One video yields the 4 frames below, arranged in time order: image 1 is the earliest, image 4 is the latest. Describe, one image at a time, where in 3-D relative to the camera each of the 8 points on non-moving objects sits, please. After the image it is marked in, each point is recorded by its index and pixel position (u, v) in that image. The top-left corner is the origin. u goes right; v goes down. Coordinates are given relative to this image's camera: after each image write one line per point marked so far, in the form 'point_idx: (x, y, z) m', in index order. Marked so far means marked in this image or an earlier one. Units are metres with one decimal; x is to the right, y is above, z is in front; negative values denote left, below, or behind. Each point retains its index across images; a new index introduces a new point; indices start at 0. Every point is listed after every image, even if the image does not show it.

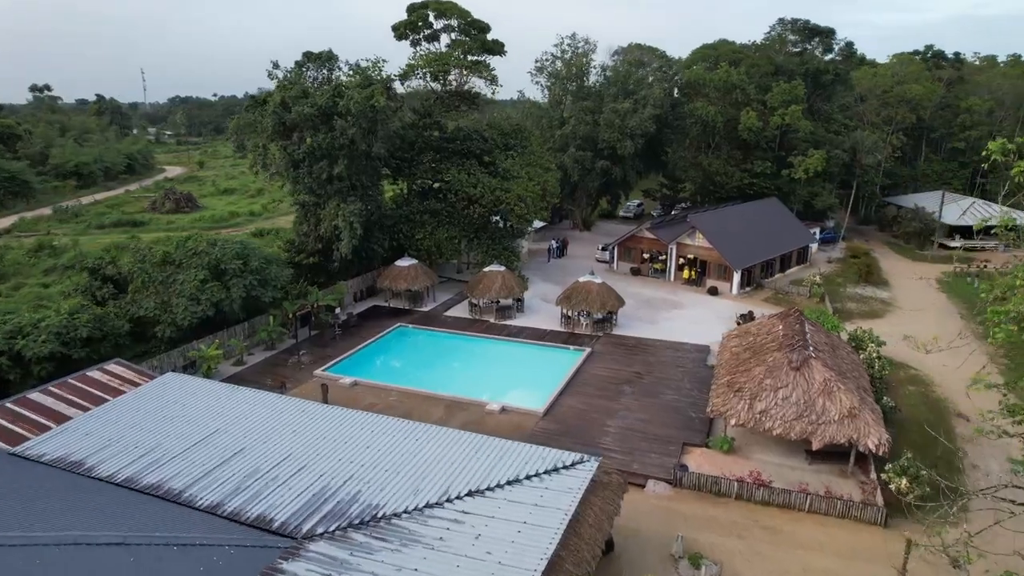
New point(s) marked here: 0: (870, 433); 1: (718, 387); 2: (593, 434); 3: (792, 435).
0: (+9.0, -3.6, +16.9) m
1: (+5.9, -2.8, +19.2) m
2: (+2.4, -4.3, +19.6) m
3: (+7.3, -3.8, +17.5) m
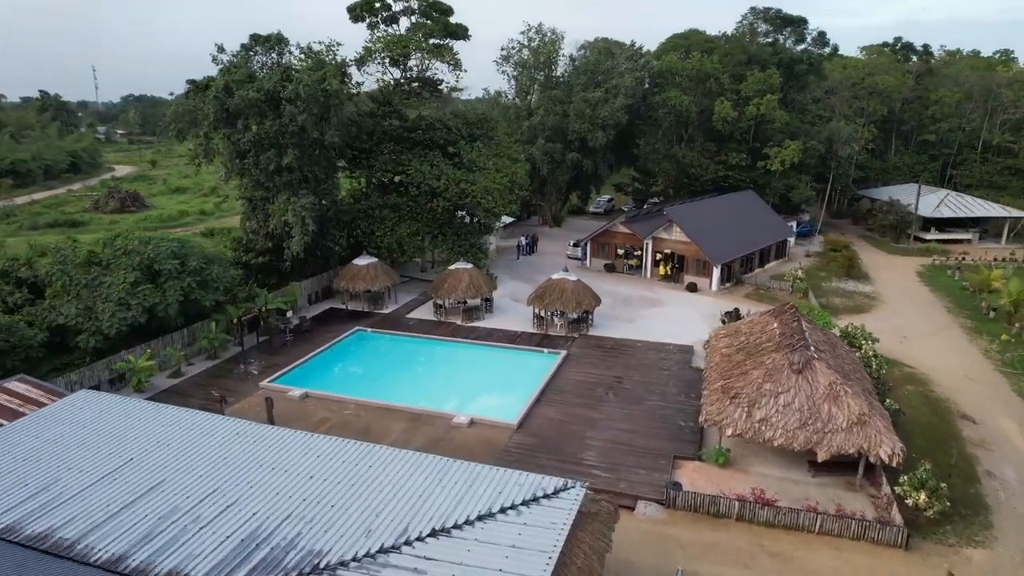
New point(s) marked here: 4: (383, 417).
0: (+8.3, -3.5, +15.2) m
1: (+5.1, -2.7, +17.3) m
2: (+1.6, -4.2, +17.5) m
3: (+6.6, -3.7, +15.7) m
4: (-3.7, -3.7, +19.5) m
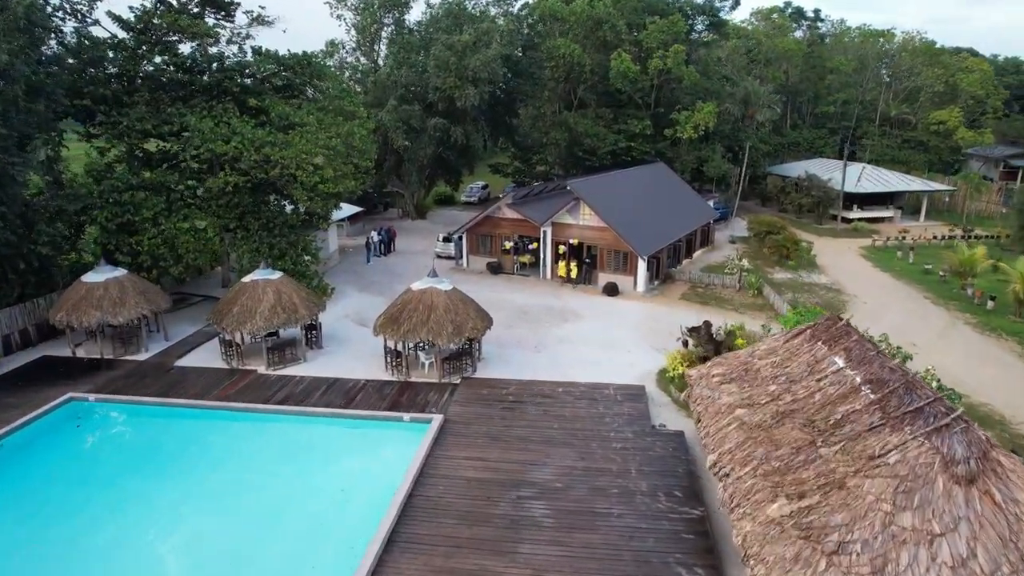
0: (+6.5, -3.4, +6.4) m
1: (+3.0, -2.8, +7.9) m
2: (-0.5, -4.5, +7.5) m
3: (+4.8, -3.7, +6.6) m
4: (-6.1, -4.3, +8.4) m
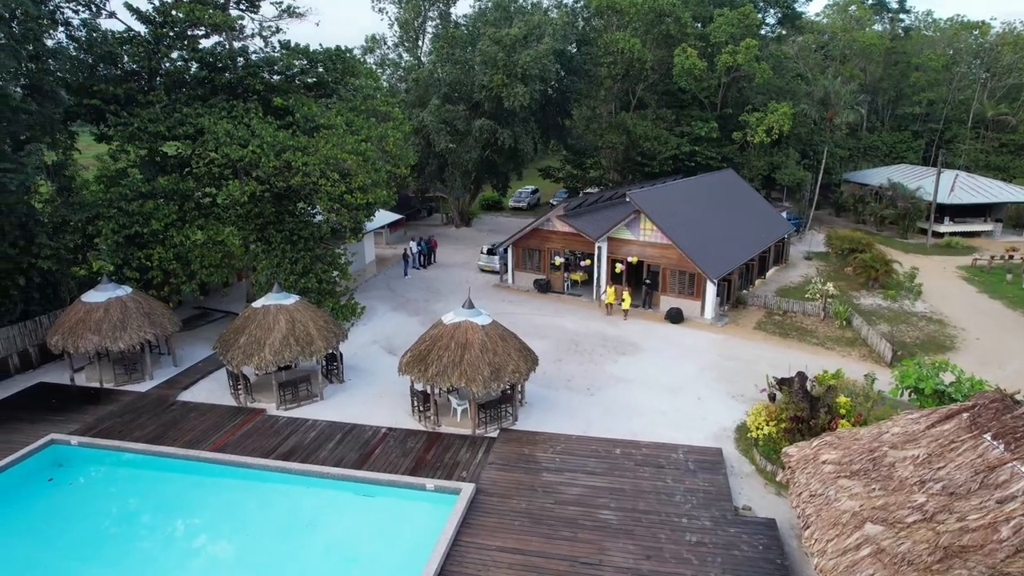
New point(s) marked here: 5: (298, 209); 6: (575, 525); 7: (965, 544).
0: (+6.8, -4.3, +3.3) m
1: (+3.3, -3.6, +5.1) m
2: (-0.2, -5.2, +4.9) m
3: (+5.0, -4.5, +3.6) m
4: (-5.7, -4.9, +6.2) m
5: (-6.5, +2.3, +19.8) m
6: (+0.9, -3.7, +10.5) m
7: (+4.4, -2.5, +6.7) m
